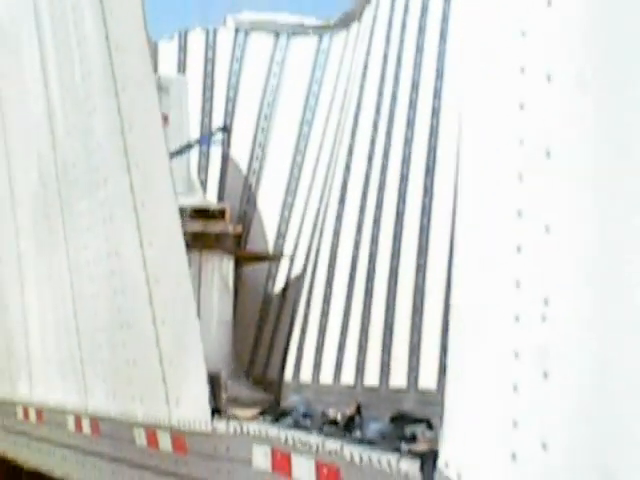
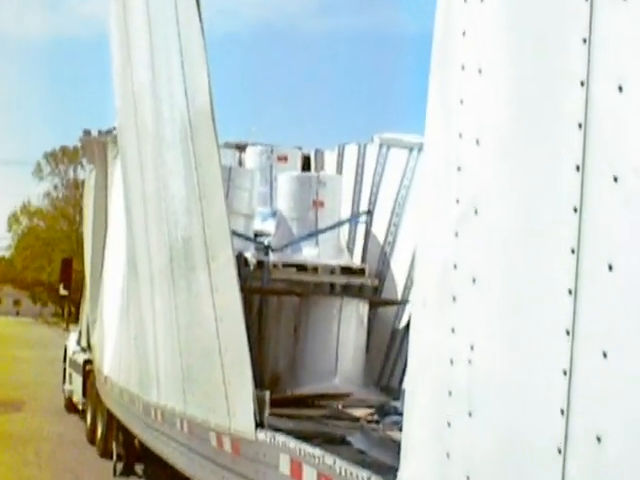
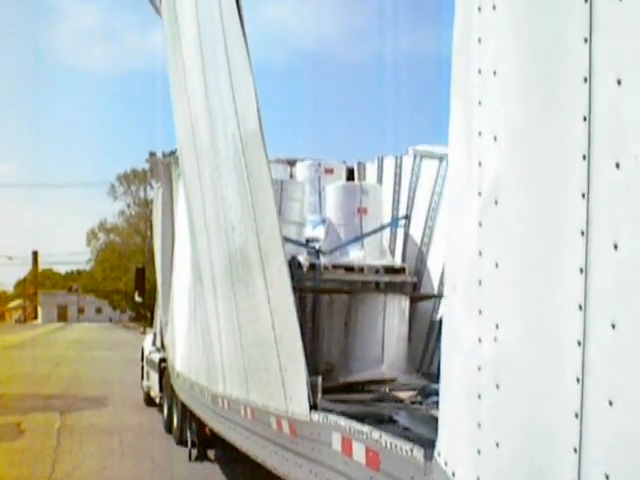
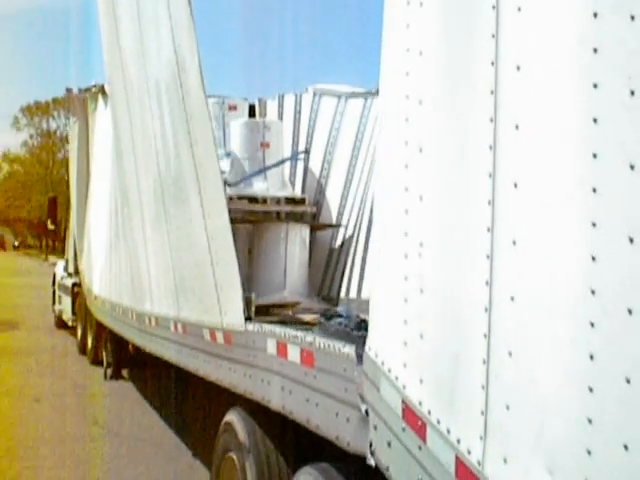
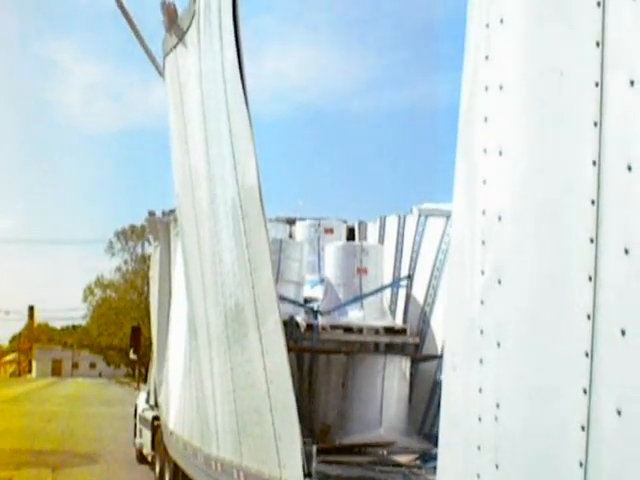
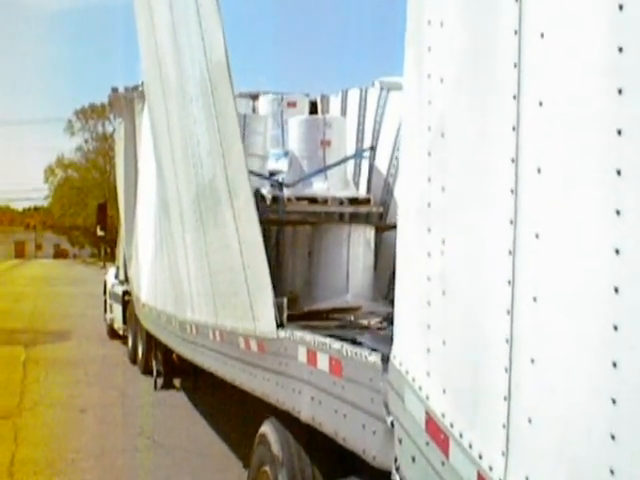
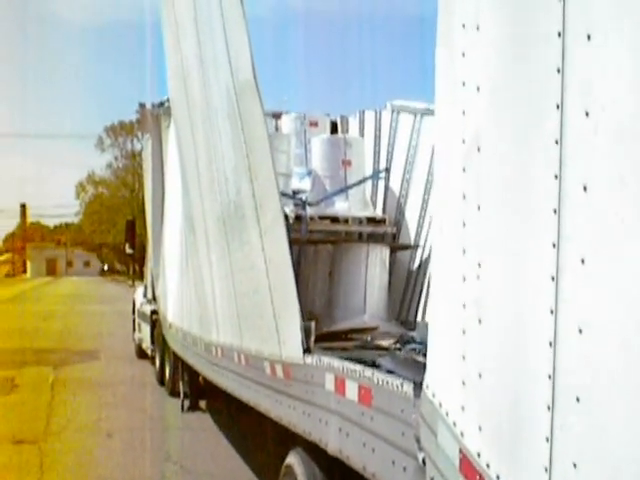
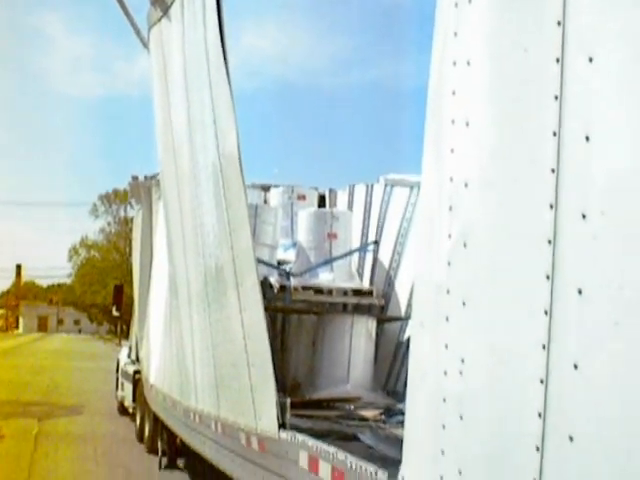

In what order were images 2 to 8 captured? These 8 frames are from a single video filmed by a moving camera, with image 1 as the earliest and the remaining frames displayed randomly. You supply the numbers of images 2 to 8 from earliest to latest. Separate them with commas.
4, 6, 7, 3, 5, 8, 2
